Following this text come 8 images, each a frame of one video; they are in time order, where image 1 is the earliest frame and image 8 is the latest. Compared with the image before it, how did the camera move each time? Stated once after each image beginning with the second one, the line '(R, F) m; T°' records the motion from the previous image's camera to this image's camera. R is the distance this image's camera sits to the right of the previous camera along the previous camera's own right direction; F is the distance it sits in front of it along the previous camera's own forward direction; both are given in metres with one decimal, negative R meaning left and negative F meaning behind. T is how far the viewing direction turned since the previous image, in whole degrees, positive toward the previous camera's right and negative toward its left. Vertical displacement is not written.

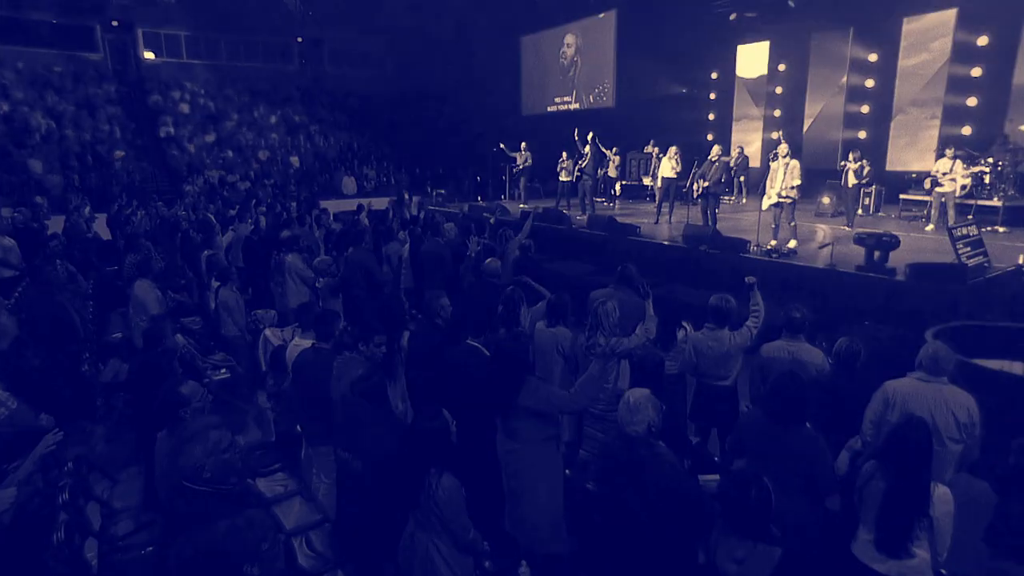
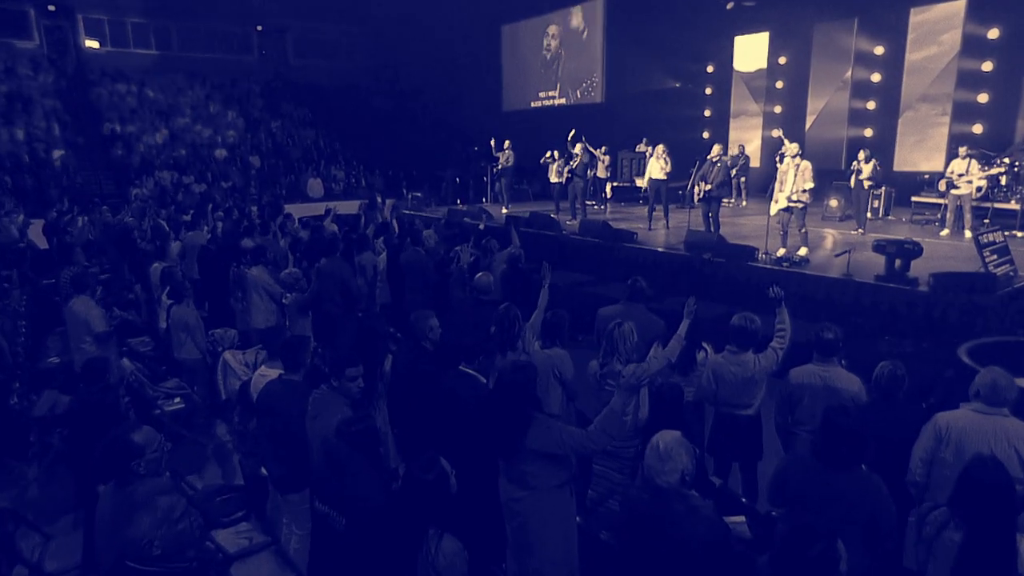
(-0.2, +0.7) m; +2°
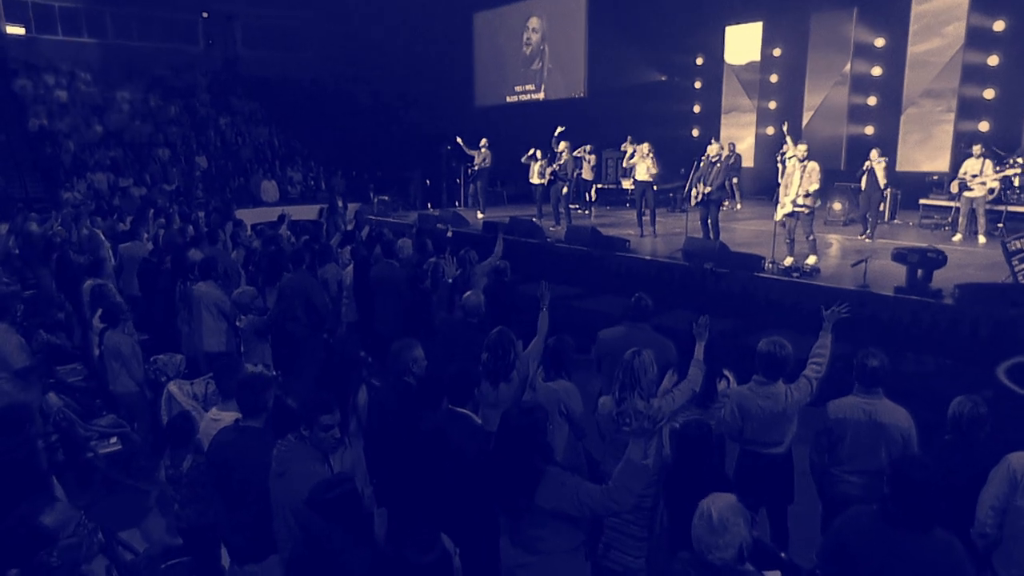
(-0.2, +0.7) m; +3°
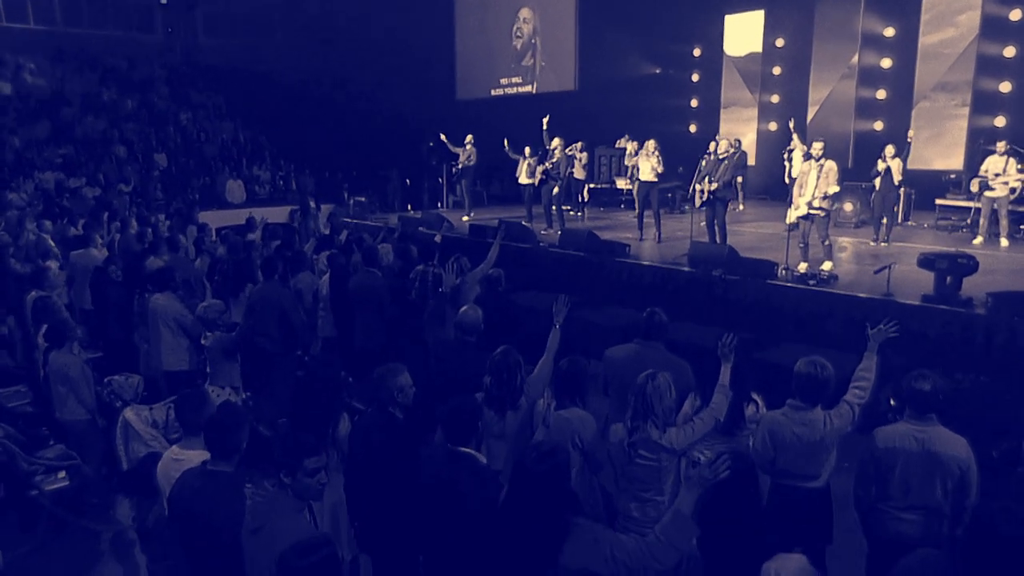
(-0.1, +0.5) m; +2°
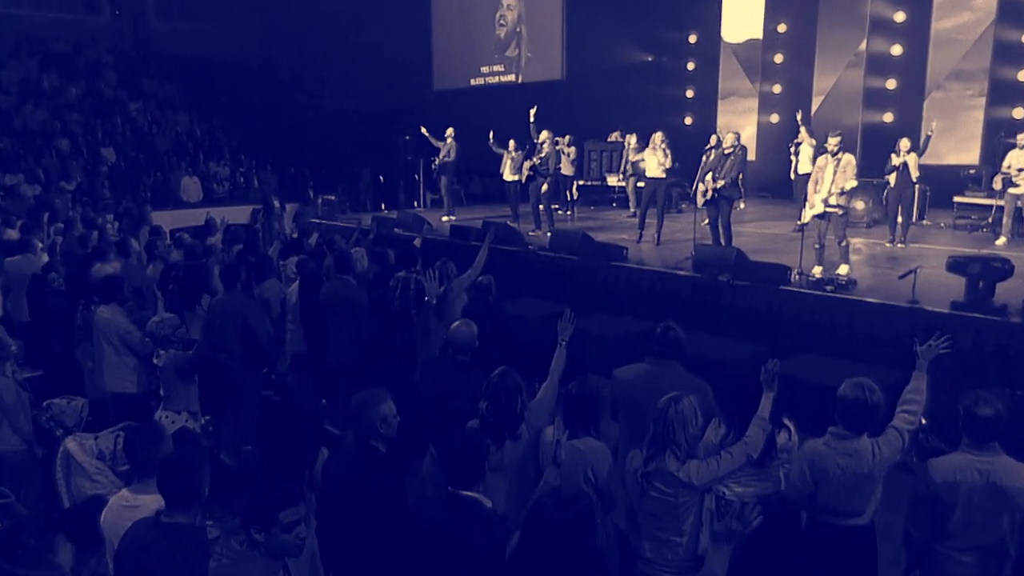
(-0.1, +0.6) m; +2°
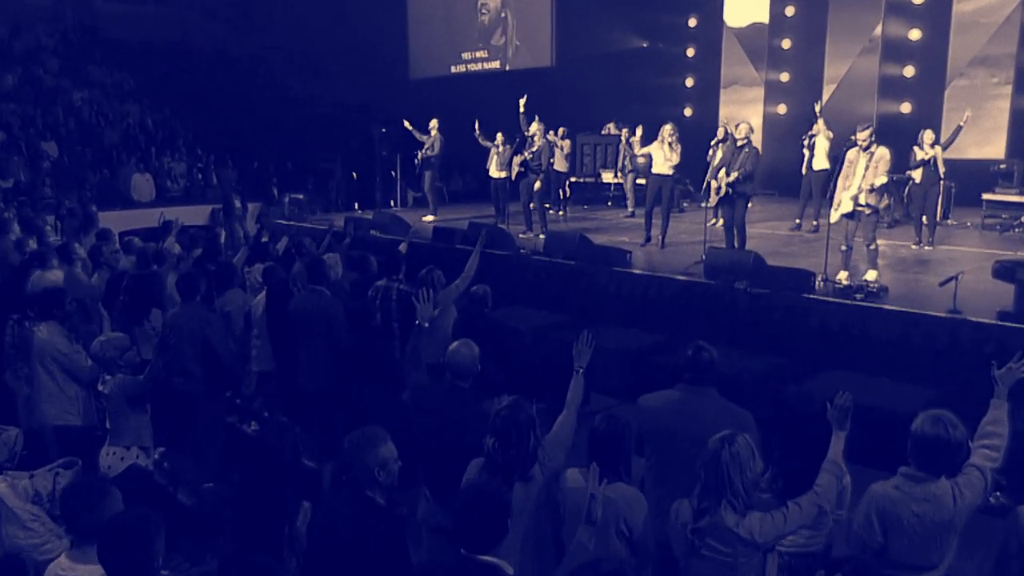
(-0.1, +0.6) m; +2°
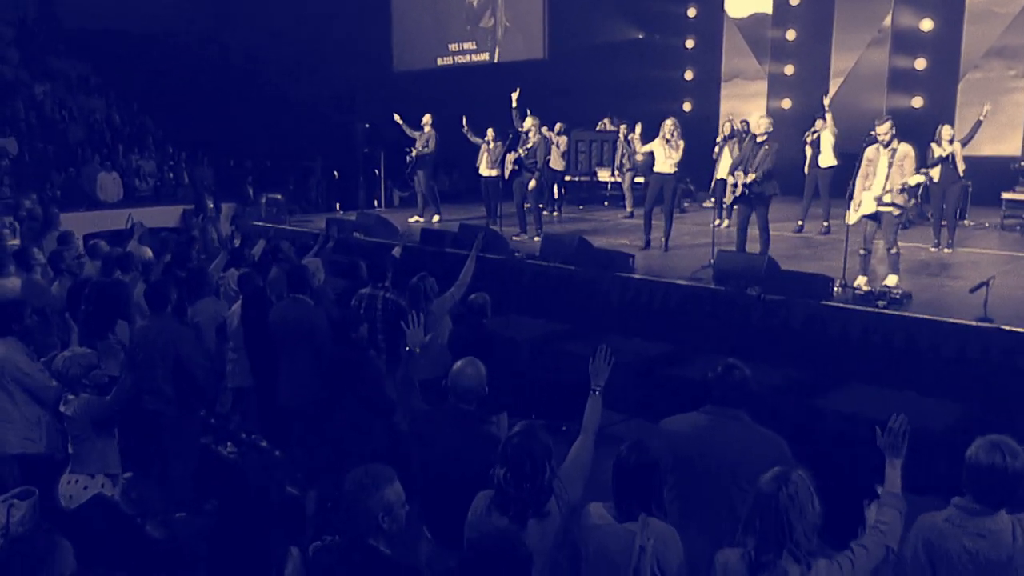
(-0.1, +0.4) m; +1°
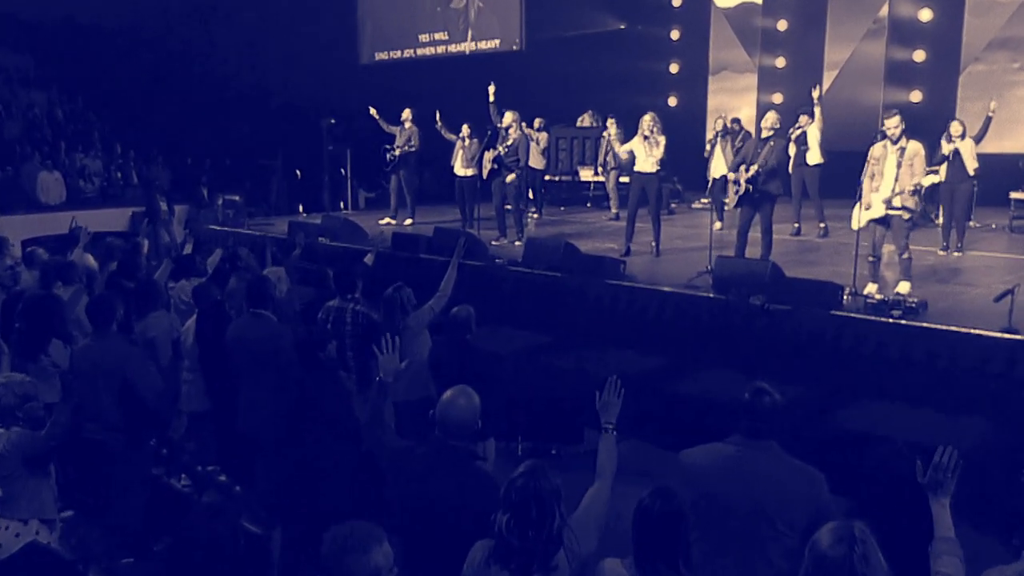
(-0.1, +0.4) m; +2°
